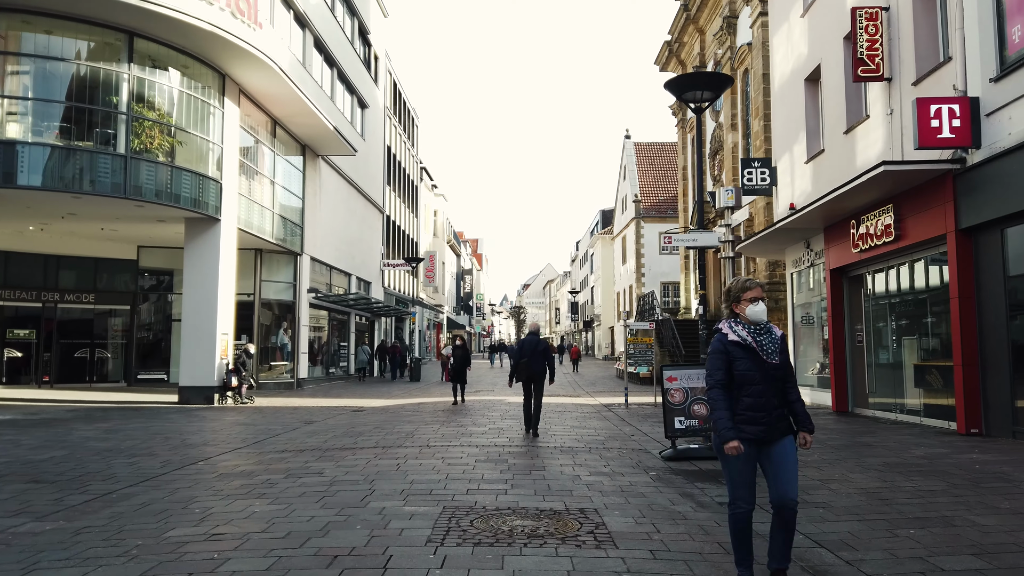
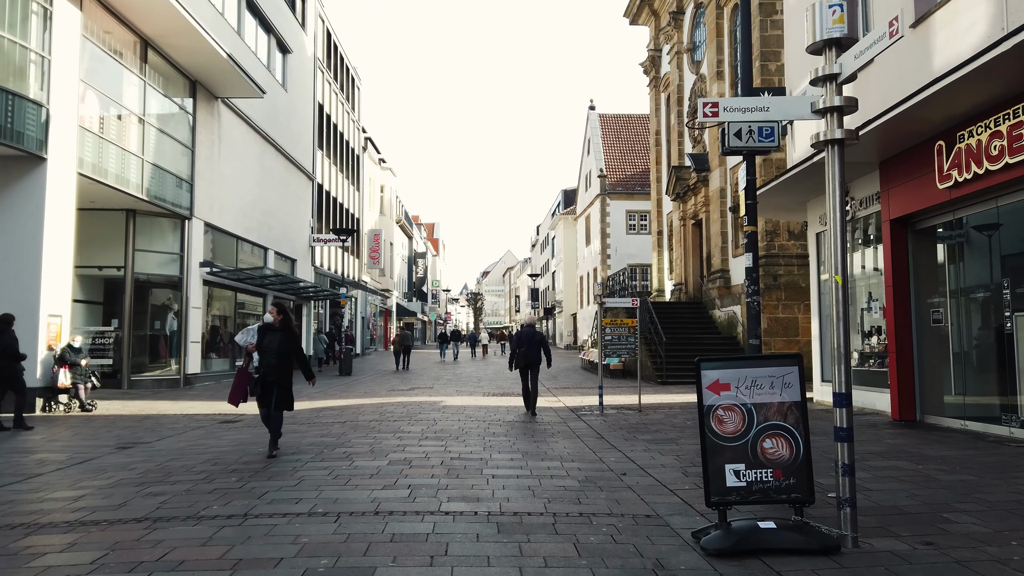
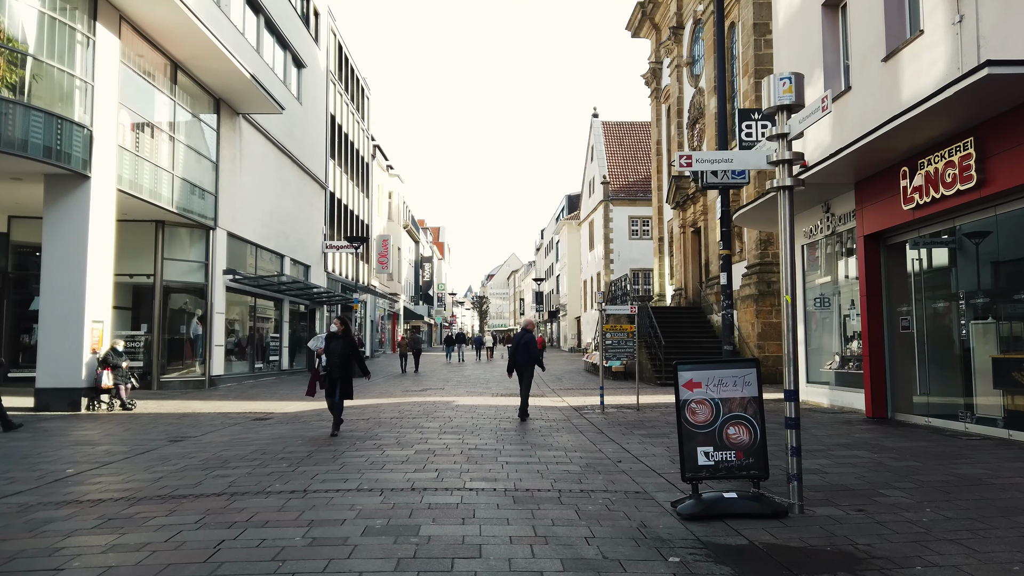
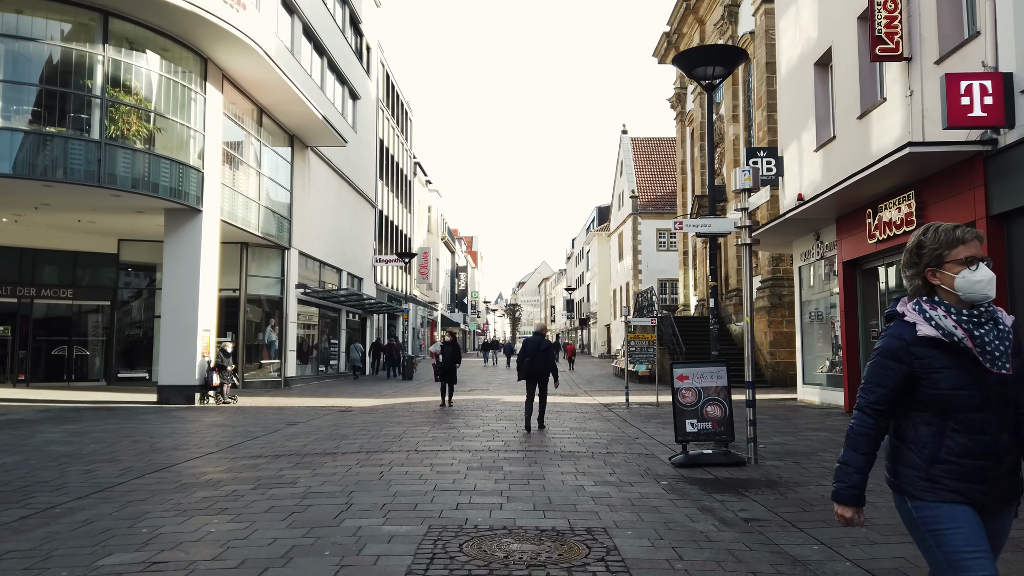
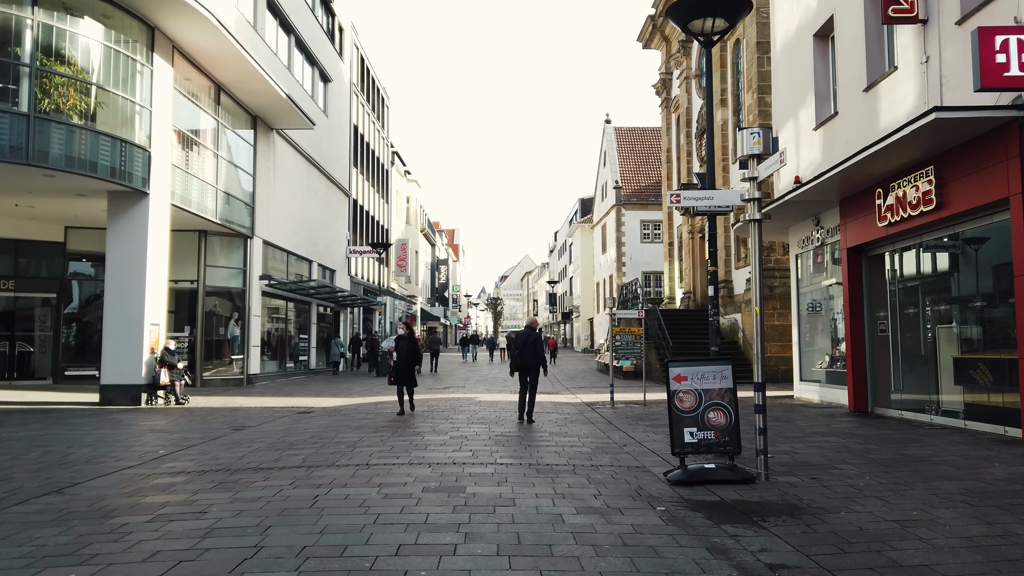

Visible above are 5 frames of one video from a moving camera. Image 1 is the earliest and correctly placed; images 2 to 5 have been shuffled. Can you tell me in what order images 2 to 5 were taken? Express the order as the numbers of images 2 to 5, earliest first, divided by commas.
4, 5, 3, 2
